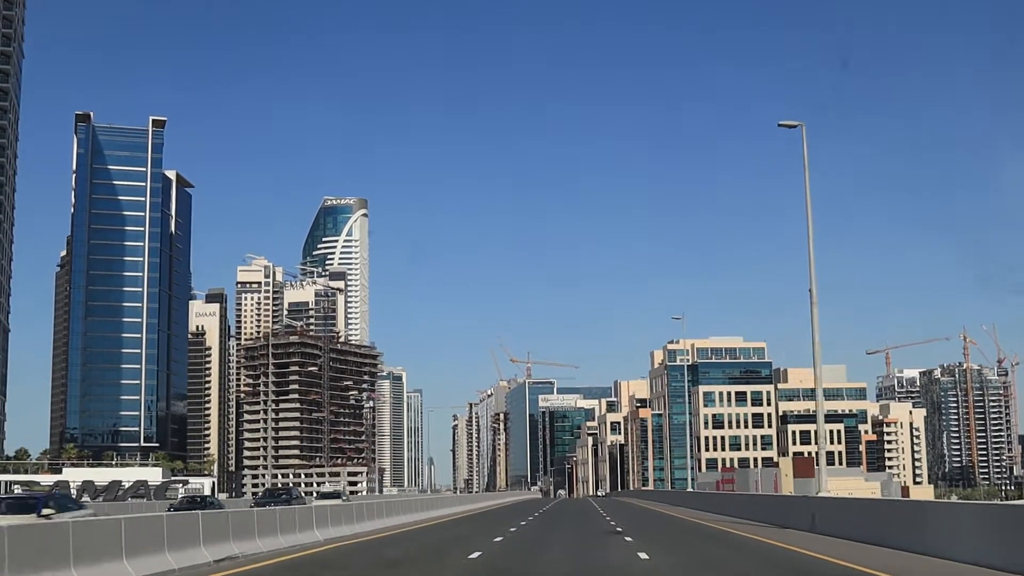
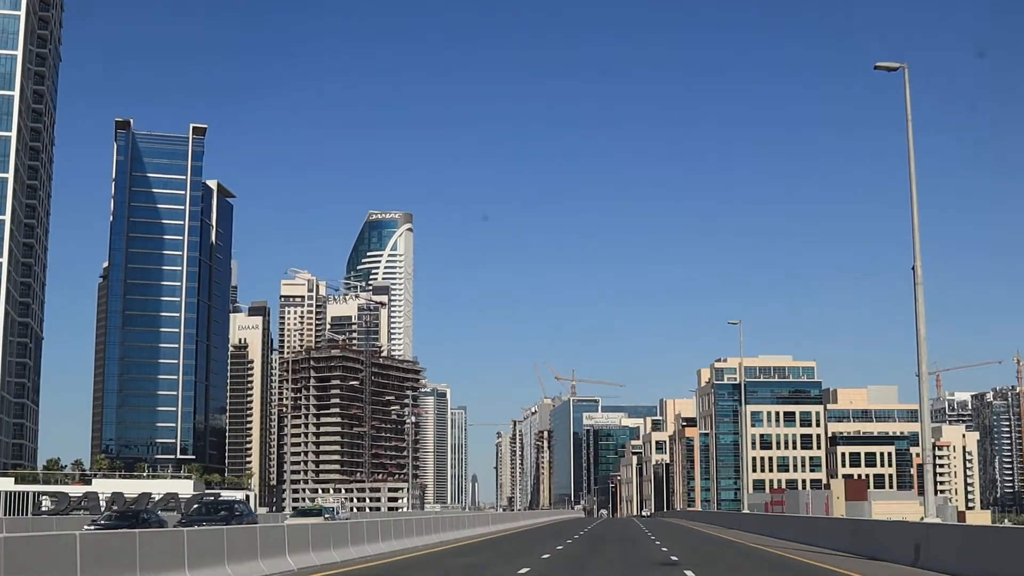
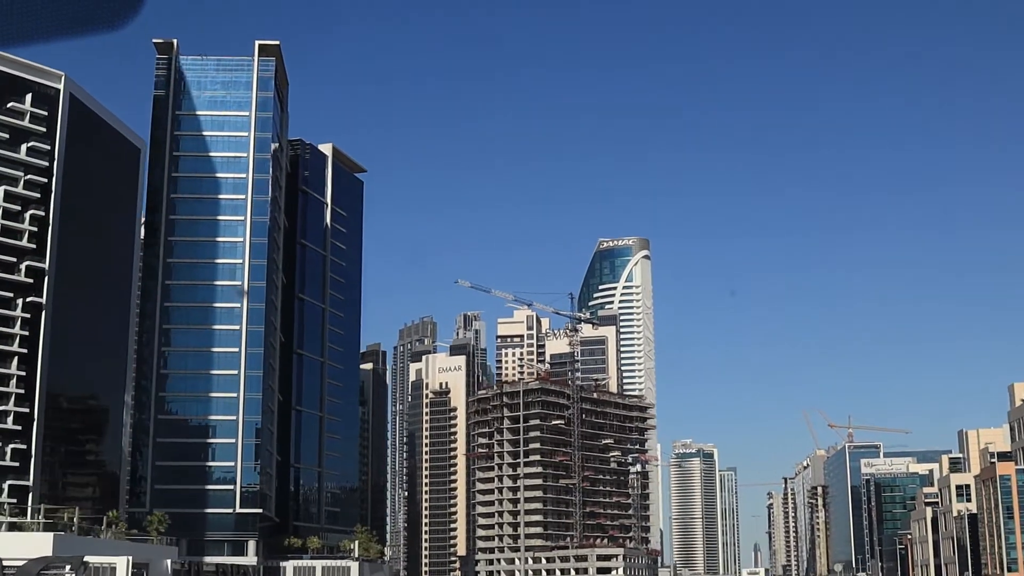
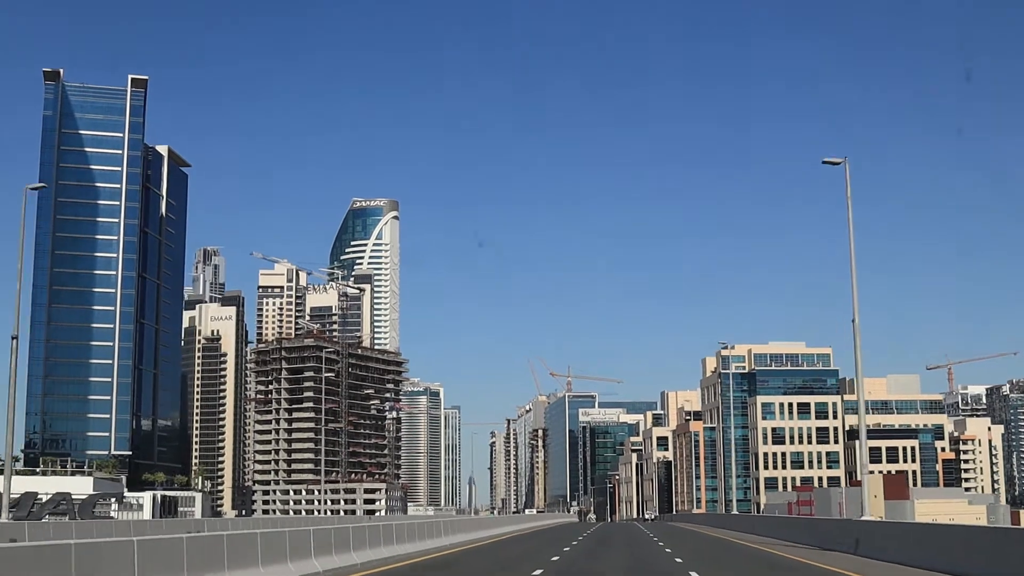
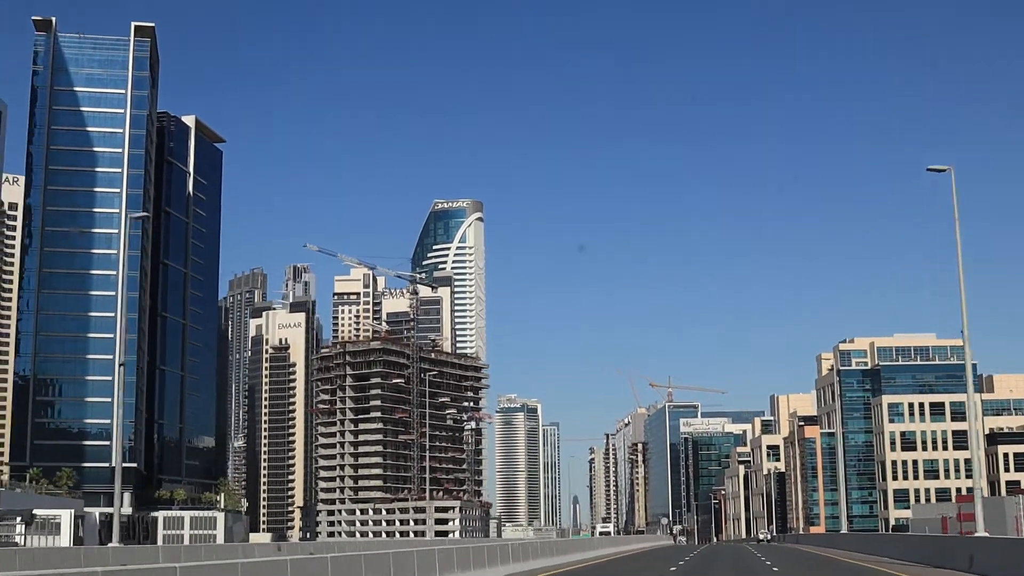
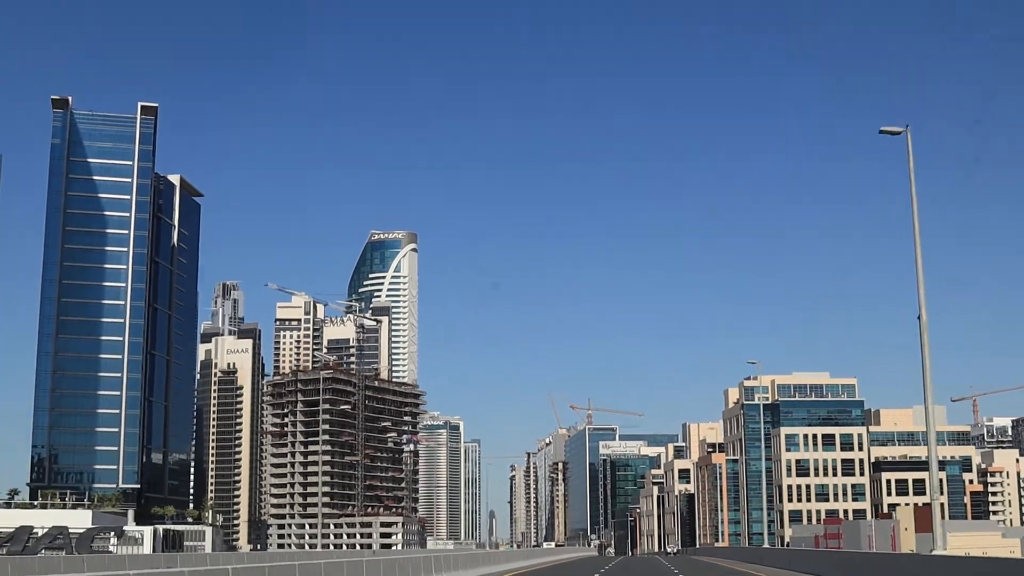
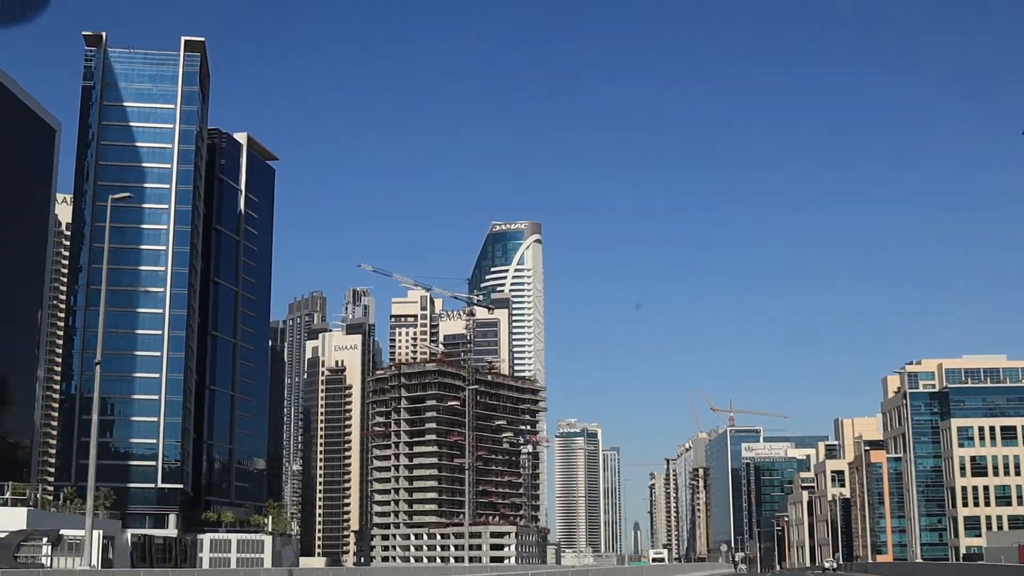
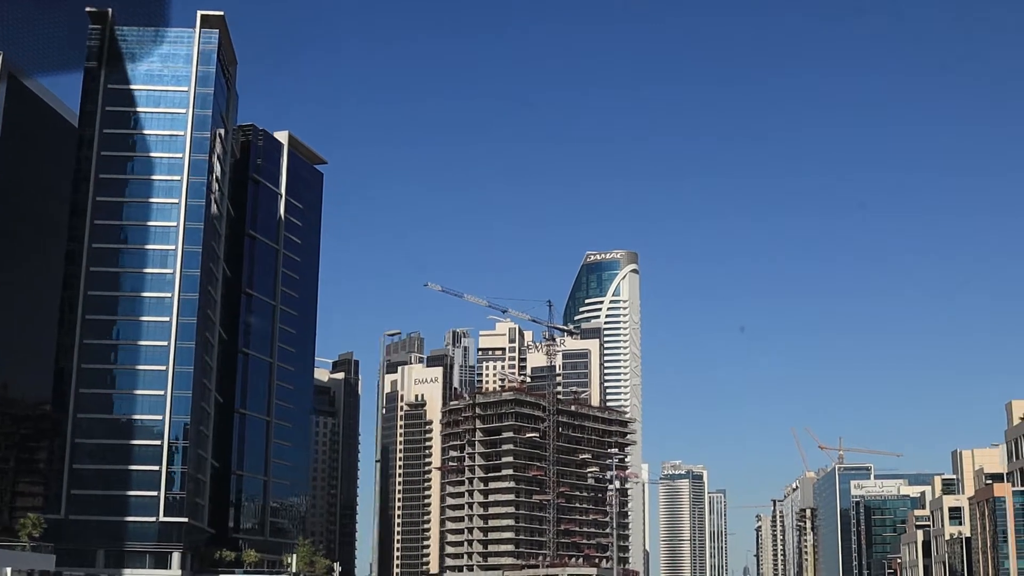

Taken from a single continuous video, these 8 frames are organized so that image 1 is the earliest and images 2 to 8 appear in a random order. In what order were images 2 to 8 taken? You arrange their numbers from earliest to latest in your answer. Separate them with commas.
2, 4, 6, 5, 7, 3, 8
